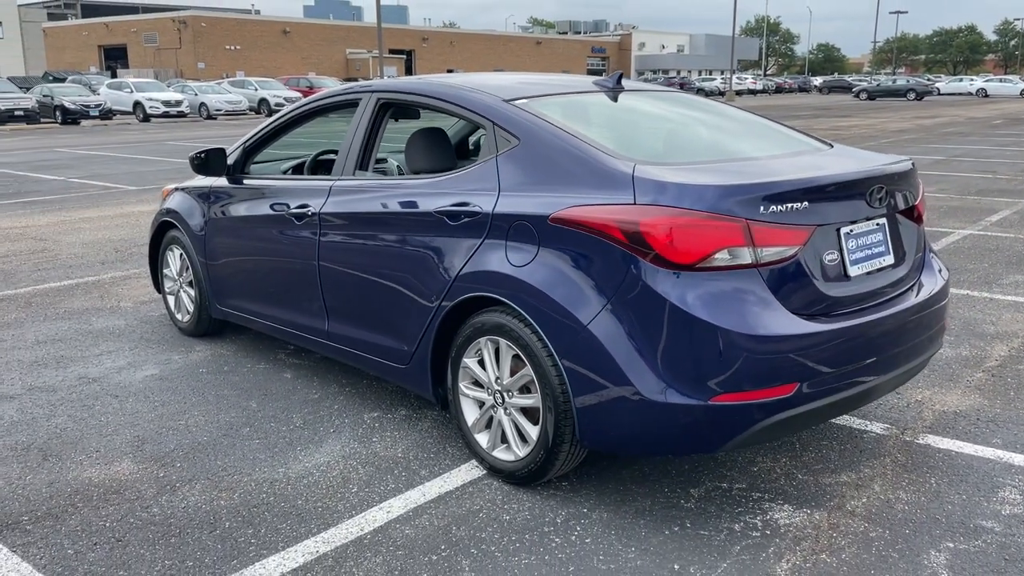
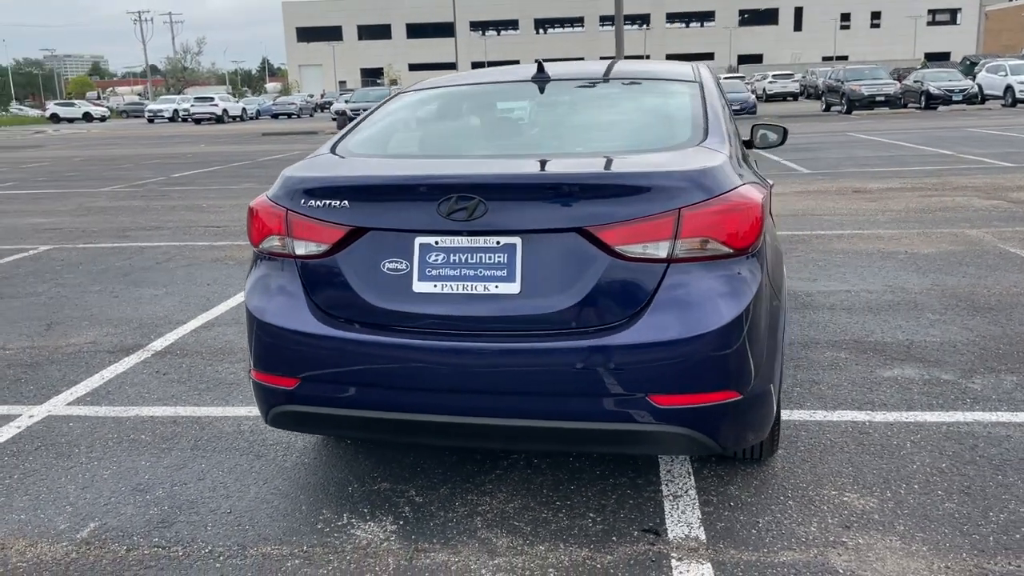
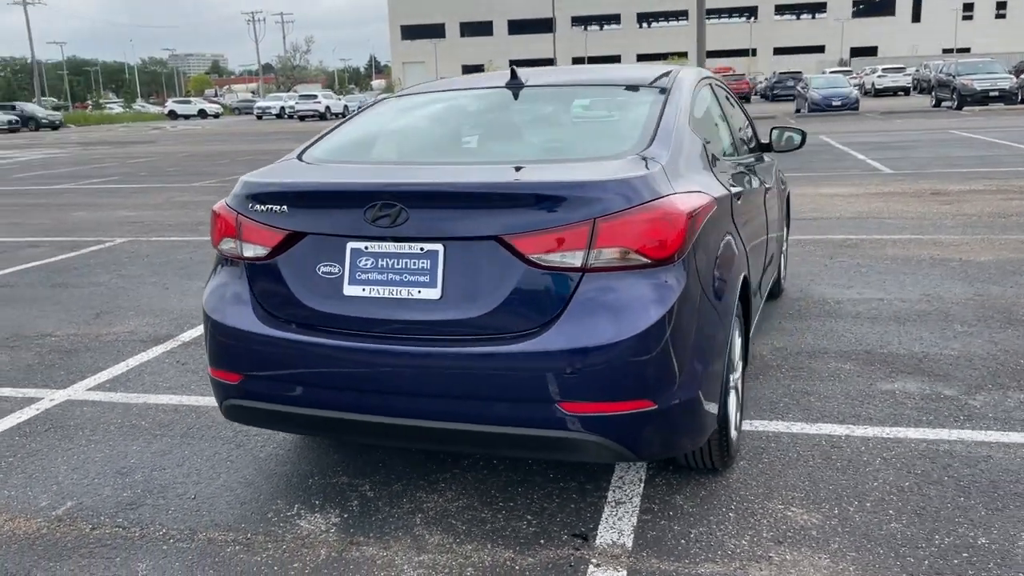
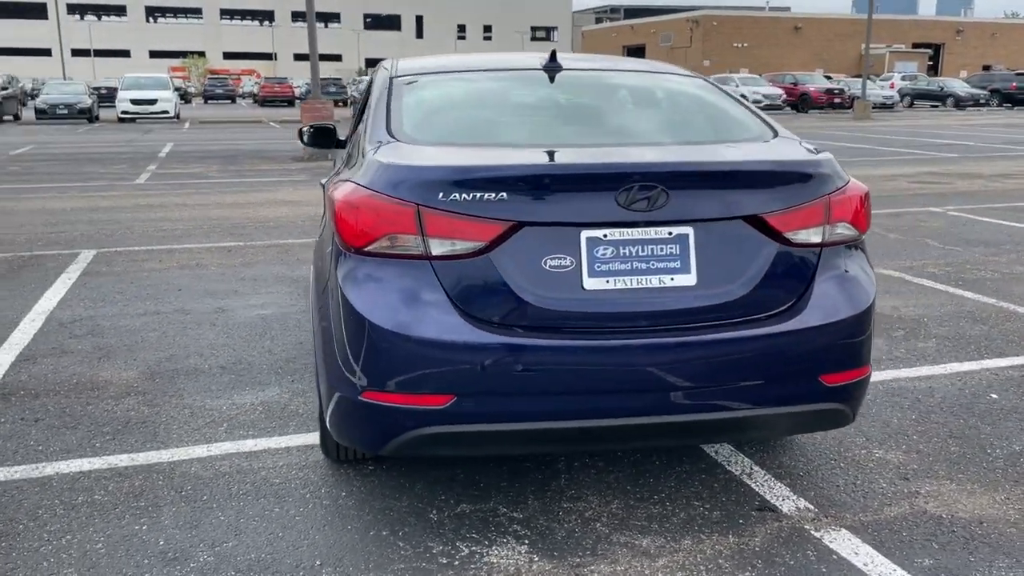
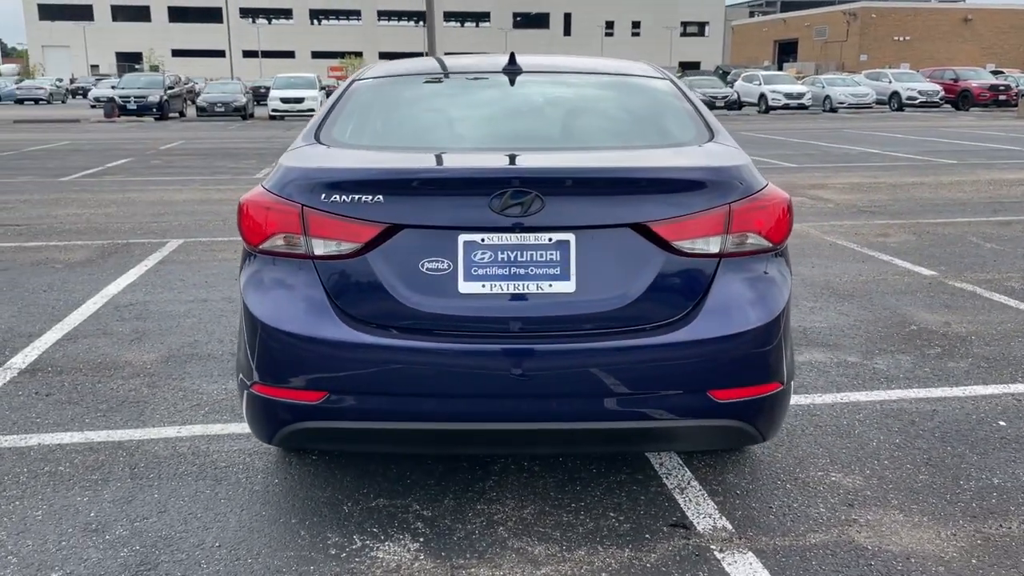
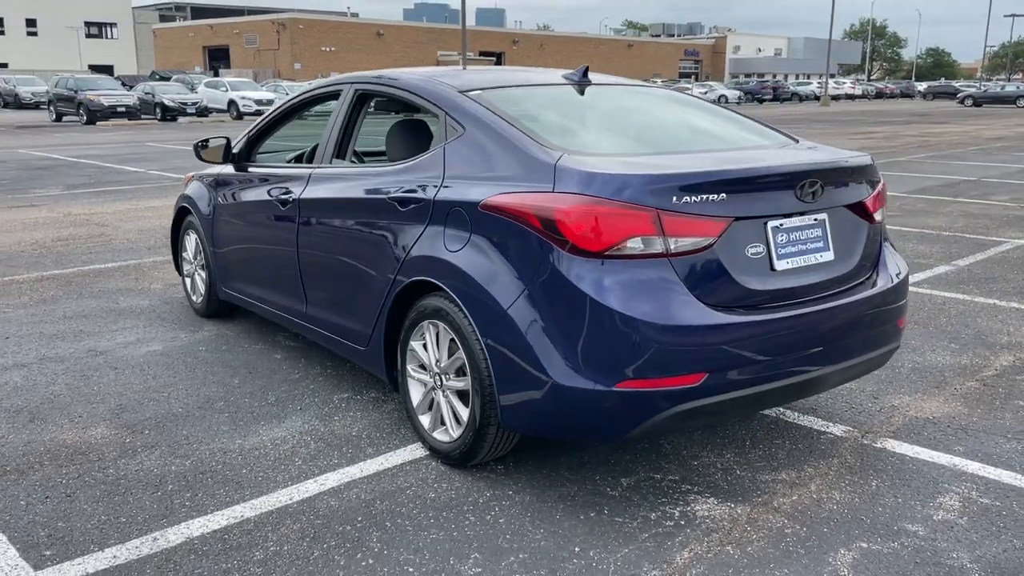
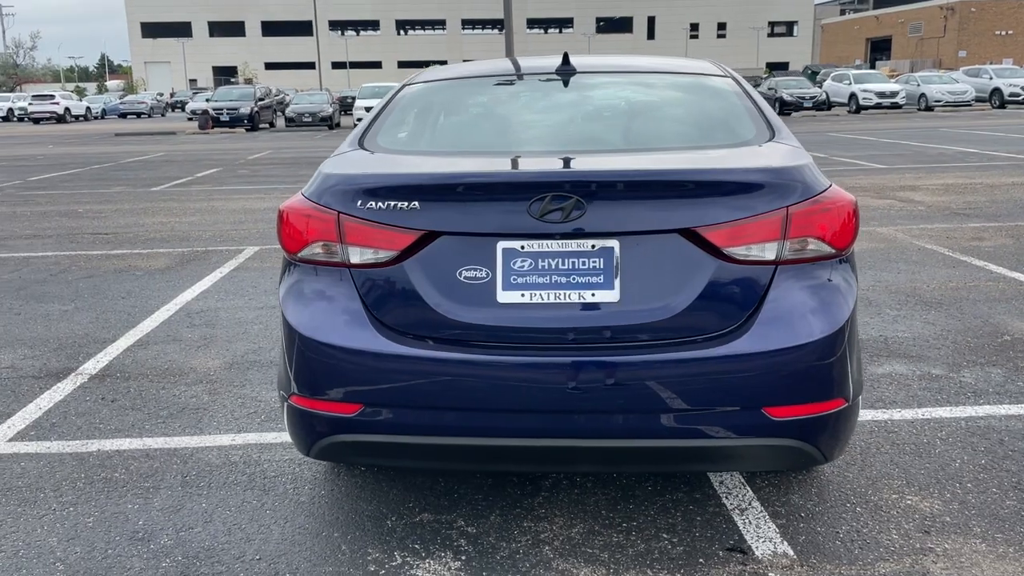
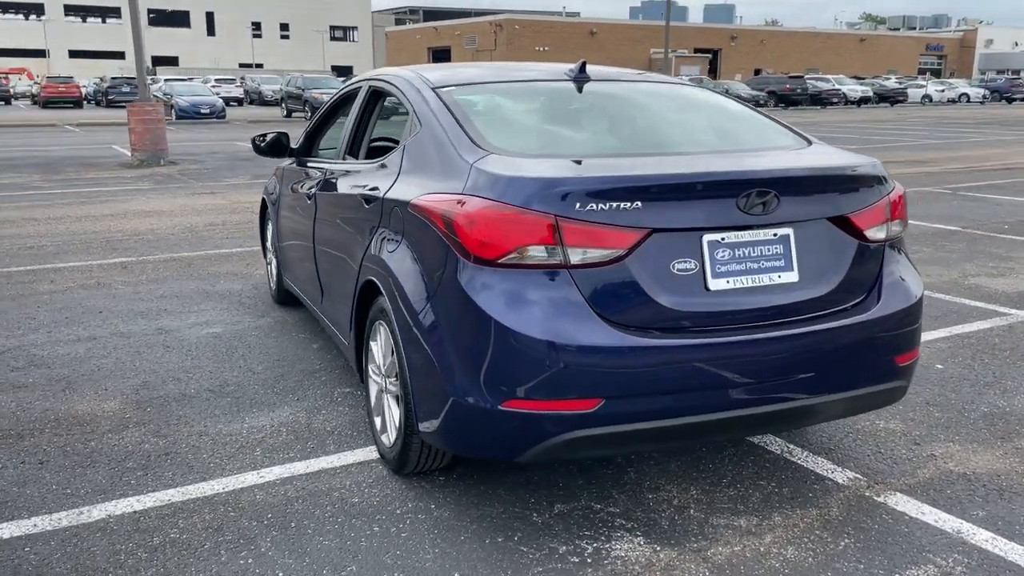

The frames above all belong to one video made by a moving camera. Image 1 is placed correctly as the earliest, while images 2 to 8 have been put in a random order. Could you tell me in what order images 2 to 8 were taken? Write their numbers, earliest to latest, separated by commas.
6, 8, 4, 5, 7, 2, 3
